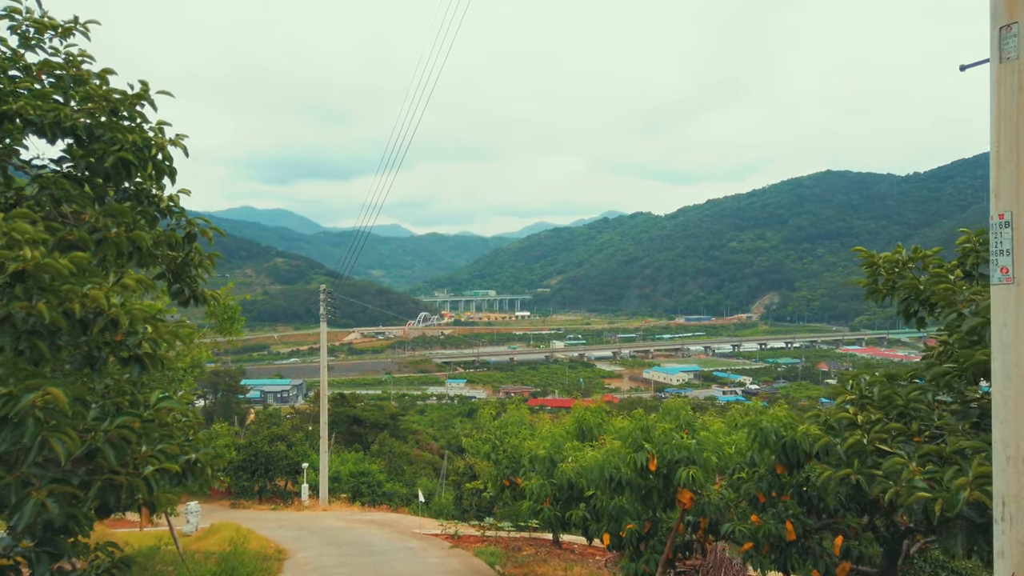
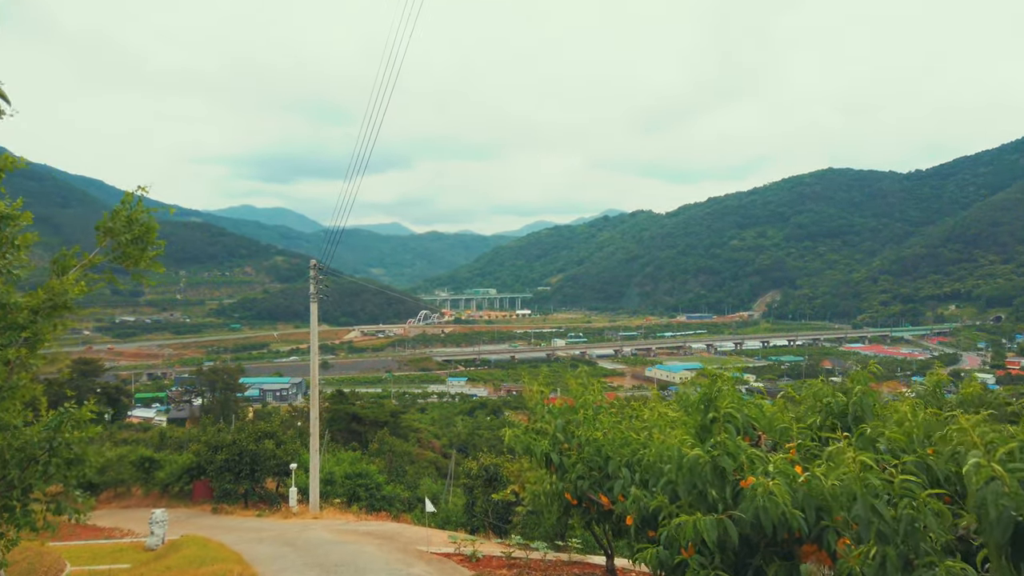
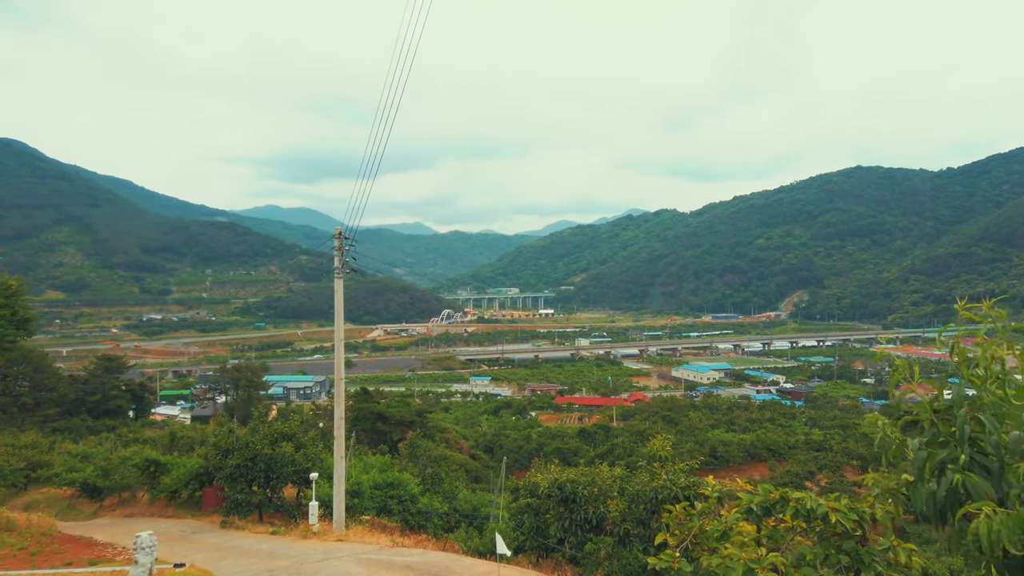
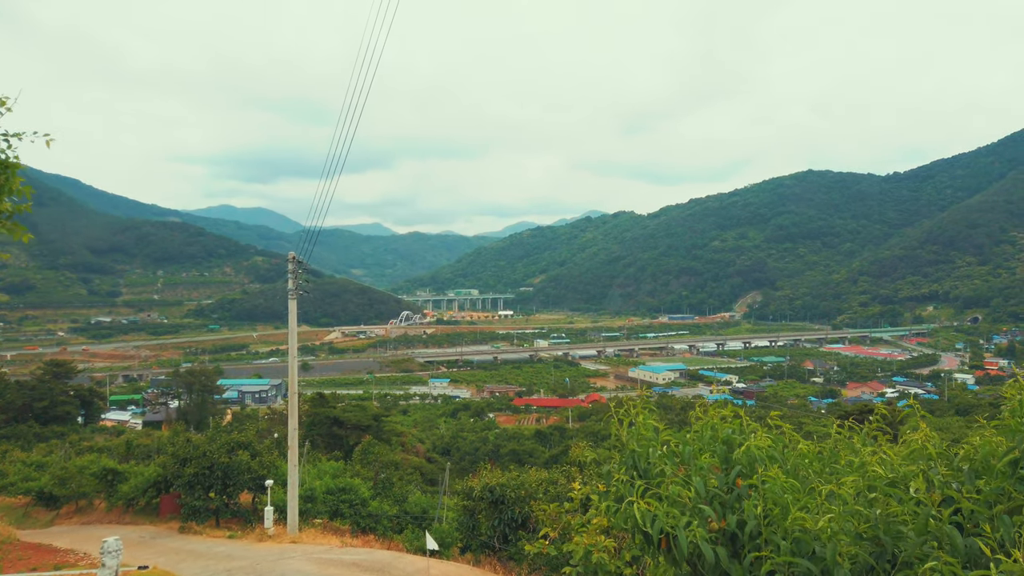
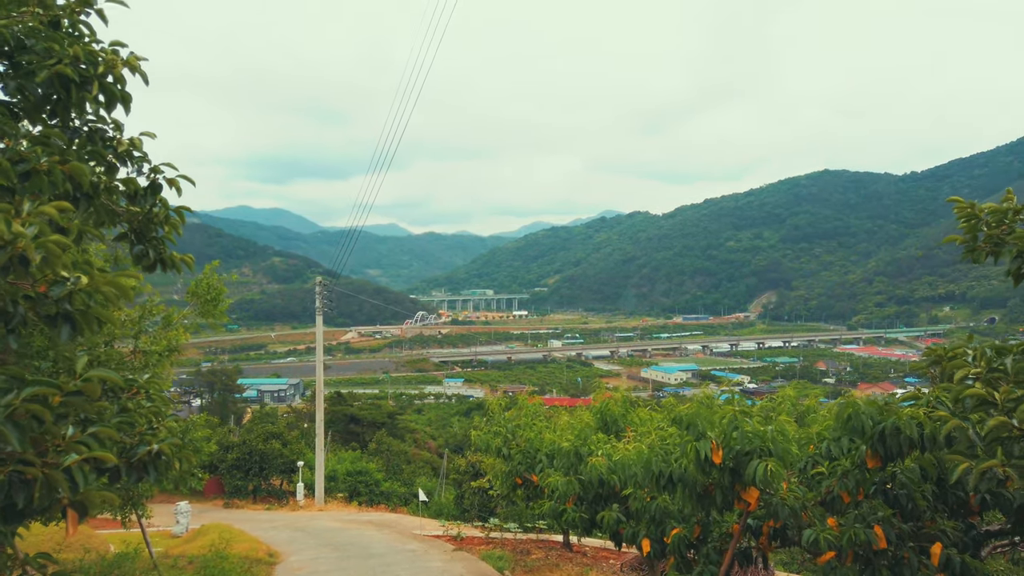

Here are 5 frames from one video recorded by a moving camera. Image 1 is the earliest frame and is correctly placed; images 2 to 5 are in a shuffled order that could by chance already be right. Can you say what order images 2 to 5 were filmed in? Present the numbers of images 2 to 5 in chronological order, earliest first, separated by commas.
5, 2, 4, 3
